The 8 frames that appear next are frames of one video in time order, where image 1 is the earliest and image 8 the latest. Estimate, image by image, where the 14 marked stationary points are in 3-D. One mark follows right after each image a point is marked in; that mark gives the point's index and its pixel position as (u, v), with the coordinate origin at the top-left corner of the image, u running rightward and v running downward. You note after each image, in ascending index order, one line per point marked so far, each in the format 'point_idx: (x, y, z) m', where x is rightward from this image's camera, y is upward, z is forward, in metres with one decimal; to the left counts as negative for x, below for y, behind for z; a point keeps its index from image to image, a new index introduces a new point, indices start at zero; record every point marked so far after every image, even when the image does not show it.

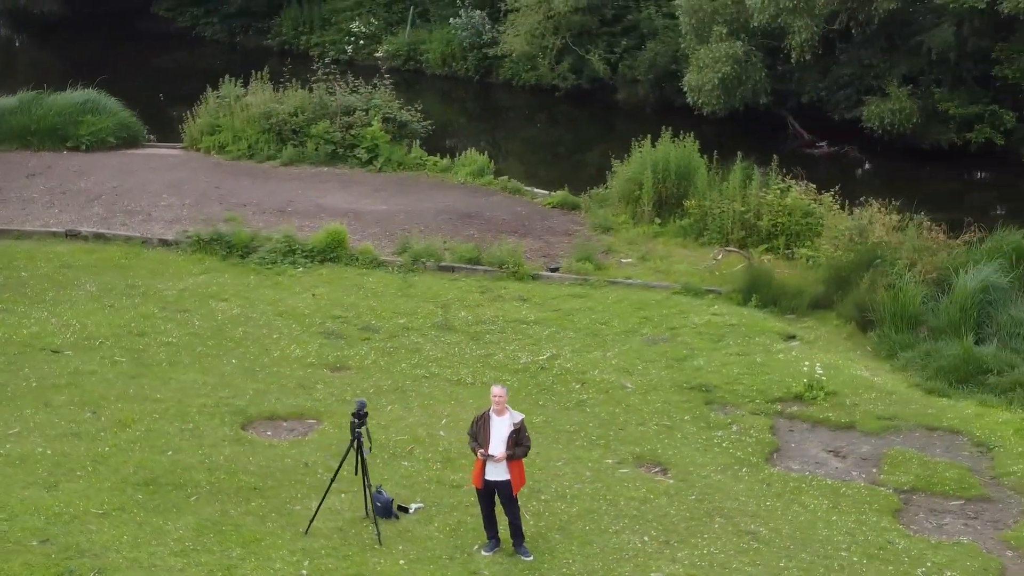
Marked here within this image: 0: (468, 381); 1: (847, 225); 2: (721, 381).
0: (-0.3, -0.7, +11.6) m
1: (+3.2, +0.6, +15.3) m
2: (+1.6, -0.7, +12.0) m
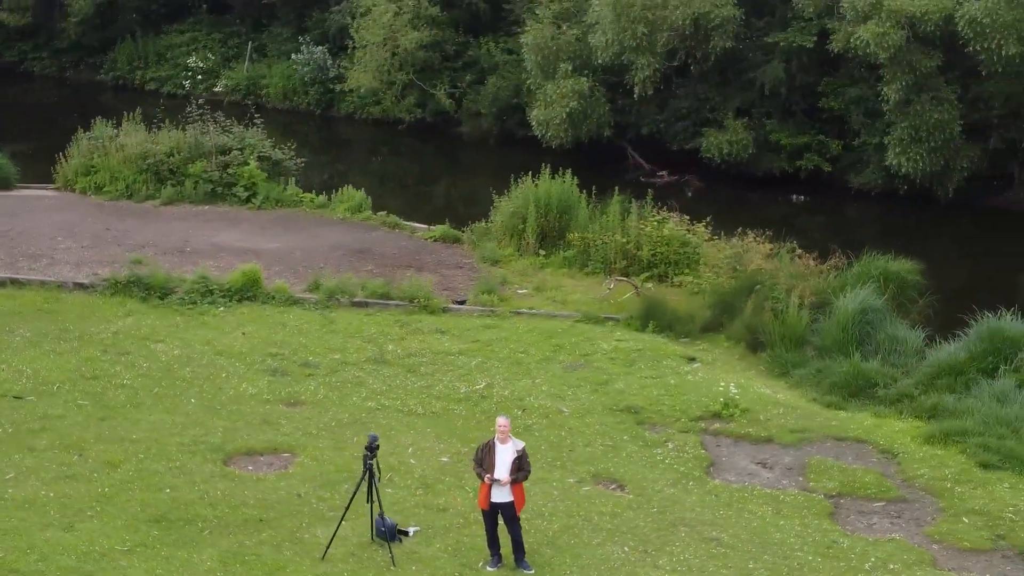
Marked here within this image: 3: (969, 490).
0: (-0.7, -1.0, +12.5) m
1: (+2.2, +0.3, +16.6) m
2: (+1.1, -0.9, +13.1) m
3: (+3.3, -1.4, +11.5) m
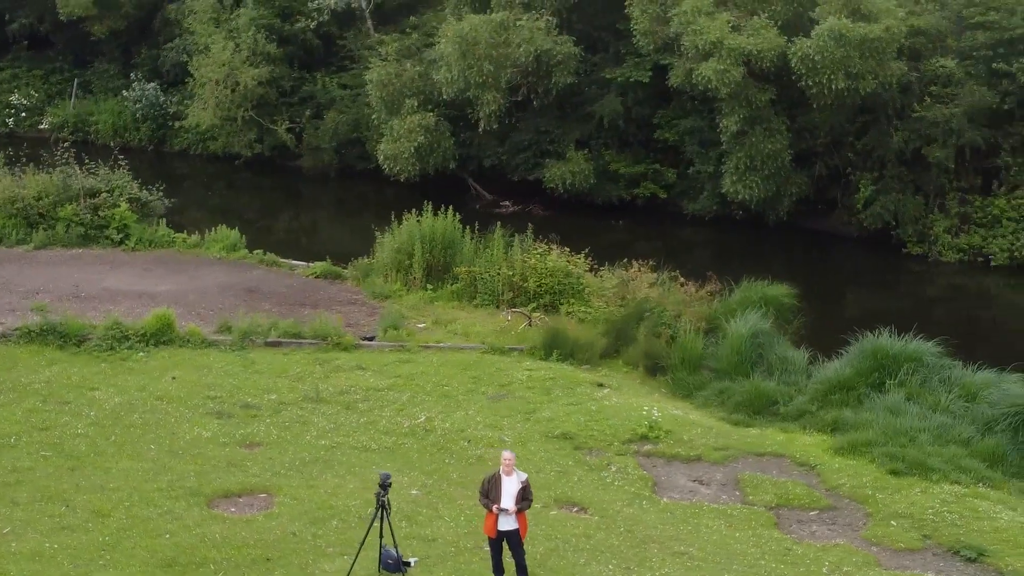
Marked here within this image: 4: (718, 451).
0: (-1.1, -1.3, +13.1) m
1: (+1.1, 0.0, +17.6) m
2: (+0.6, -1.2, +14.0) m
3: (+3.0, -1.6, +12.7) m
4: (+1.8, -1.4, +13.7) m
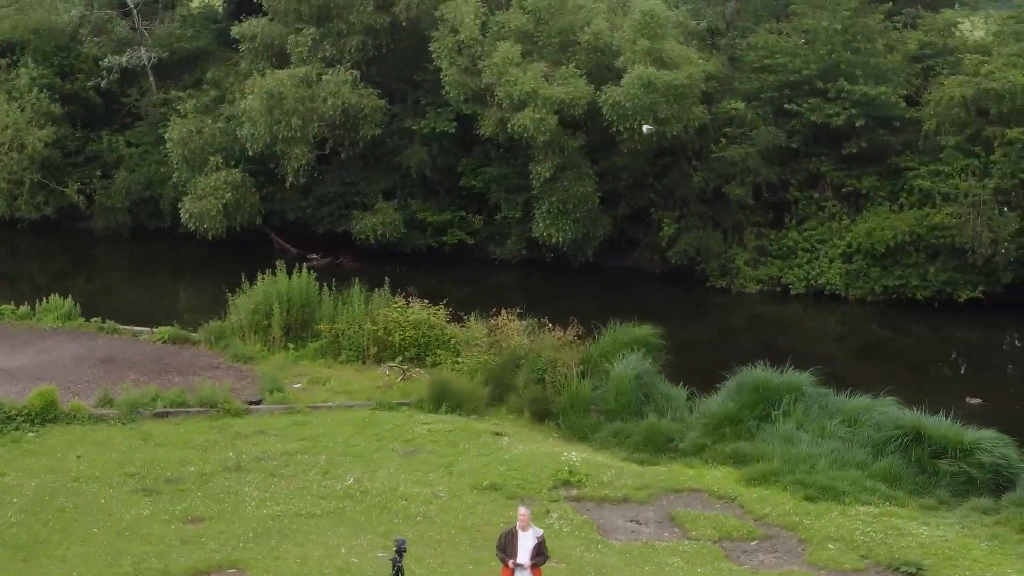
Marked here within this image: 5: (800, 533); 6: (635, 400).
0: (-1.6, -1.8, +13.1) m
1: (-0.4, -0.5, +18.0) m
2: (-0.1, -1.7, +14.3) m
3: (+2.5, -1.9, +13.5) m
4: (+1.1, -1.8, +14.2) m
5: (+2.4, -2.0, +13.2) m
6: (+1.2, -1.1, +16.3) m
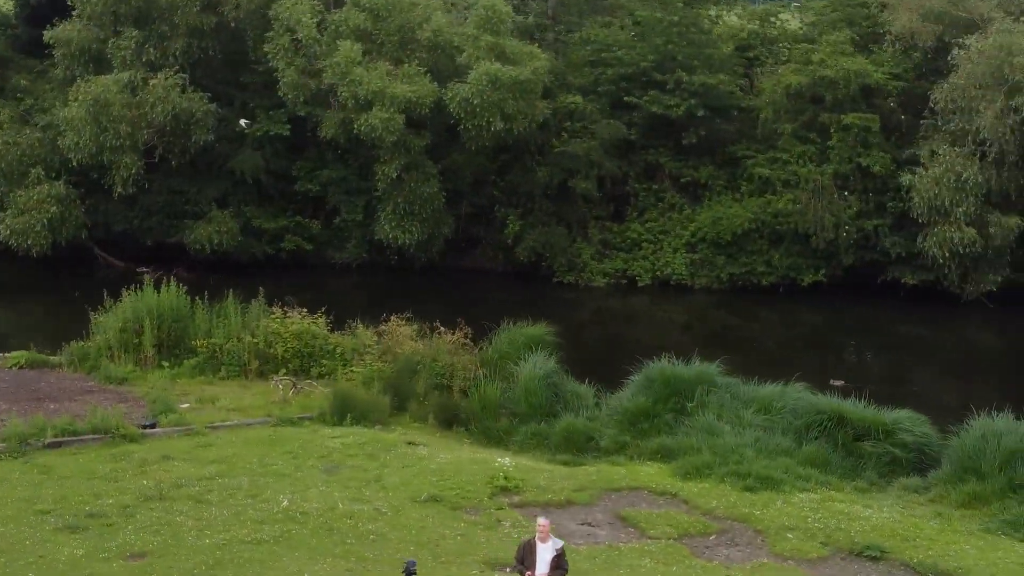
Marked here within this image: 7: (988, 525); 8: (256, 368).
0: (-1.9, -1.9, +12.3) m
1: (-1.6, -0.6, +17.4) m
2: (-0.6, -1.7, +13.8) m
3: (+2.1, -1.9, +13.4) m
4: (+0.6, -1.8, +13.9) m
5: (+2.0, -1.9, +13.1) m
6: (+0.3, -1.1, +16.0) m
7: (+3.9, -1.9, +13.2) m
8: (-2.7, -0.9, +17.3) m
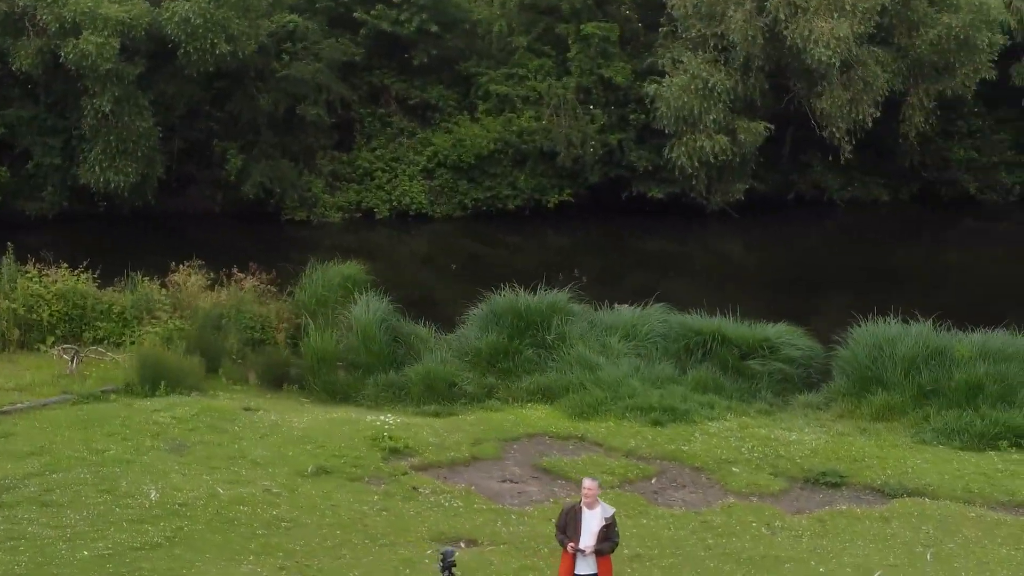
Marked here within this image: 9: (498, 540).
0: (-2.2, -1.6, +10.0) m
1: (-3.3, -0.1, +14.9) m
2: (-1.4, -1.2, +11.7) m
3: (+1.4, -1.2, +12.1) m
4: (-0.3, -1.2, +12.2) m
5: (+1.3, -1.3, +11.8) m
6: (-1.1, -0.5, +14.0) m
7: (+3.1, -1.1, +12.4) m
8: (-4.4, -0.5, +14.5) m
9: (-0.1, -1.6, +10.2) m
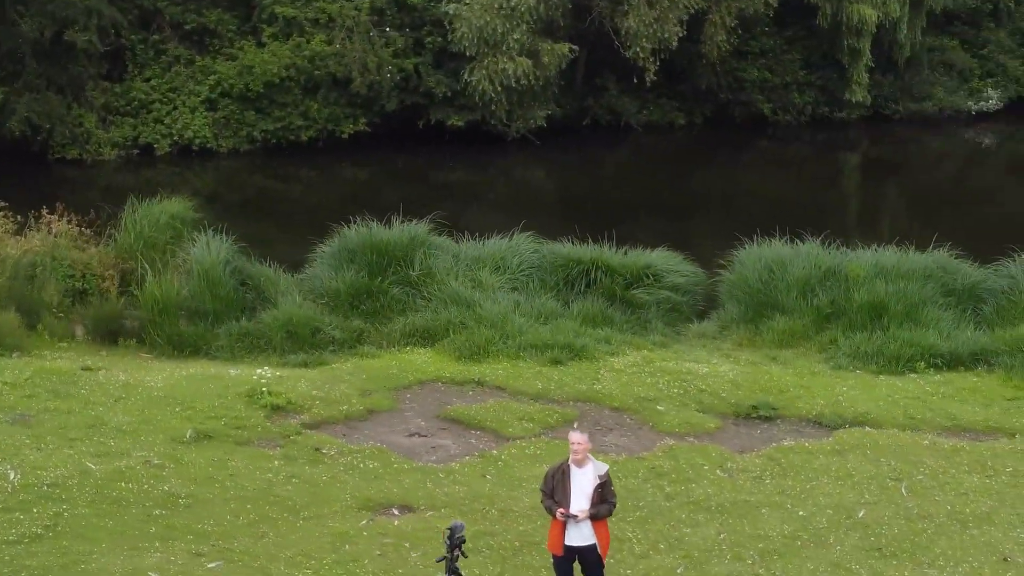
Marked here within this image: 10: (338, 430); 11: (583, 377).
0: (-2.5, -1.3, +8.4) m
1: (-4.5, +0.3, +12.9) m
2: (-2.0, -0.8, +10.2) m
3: (+0.6, -0.7, +11.0) m
4: (-1.0, -0.7, +10.8) m
5: (+0.6, -0.8, +10.8) m
6: (-2.2, 0.0, +12.5) m
7: (+2.3, -0.5, +11.7) m
8: (-5.5, -0.1, +12.4) m
9: (-0.4, -1.2, +8.9) m
10: (-1.1, -0.9, +10.2) m
11: (+0.5, -0.6, +11.2) m
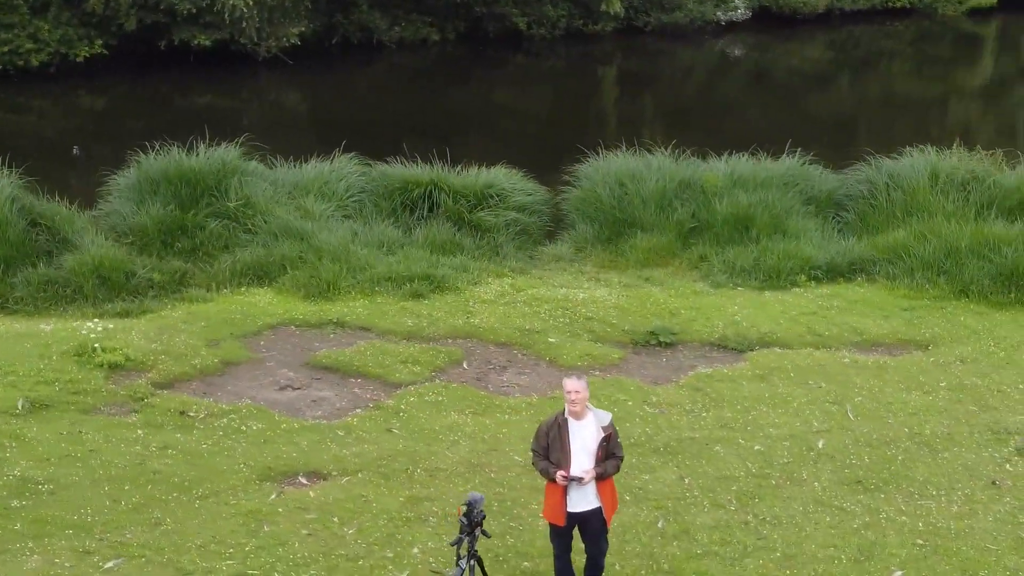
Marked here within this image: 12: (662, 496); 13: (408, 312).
0: (-2.7, -1.0, +6.7) m
1: (-5.6, +0.6, +10.6) m
2: (-2.6, -0.5, +8.5) m
3: (-0.2, -0.2, +9.9) m
4: (-1.7, -0.3, +9.4) m
5: (-0.1, -0.3, +9.6) m
6: (-3.2, +0.4, +10.7) m
7: (+1.3, +0.1, +10.8) m
8: (-6.5, +0.1, +9.9) m
9: (-0.8, -0.8, +7.6) m
10: (-1.7, -0.5, +8.7) m
11: (-0.4, -0.1, +10.0) m
12: (+0.7, -0.9, +7.3) m
13: (-0.7, -0.1, +10.0) m
